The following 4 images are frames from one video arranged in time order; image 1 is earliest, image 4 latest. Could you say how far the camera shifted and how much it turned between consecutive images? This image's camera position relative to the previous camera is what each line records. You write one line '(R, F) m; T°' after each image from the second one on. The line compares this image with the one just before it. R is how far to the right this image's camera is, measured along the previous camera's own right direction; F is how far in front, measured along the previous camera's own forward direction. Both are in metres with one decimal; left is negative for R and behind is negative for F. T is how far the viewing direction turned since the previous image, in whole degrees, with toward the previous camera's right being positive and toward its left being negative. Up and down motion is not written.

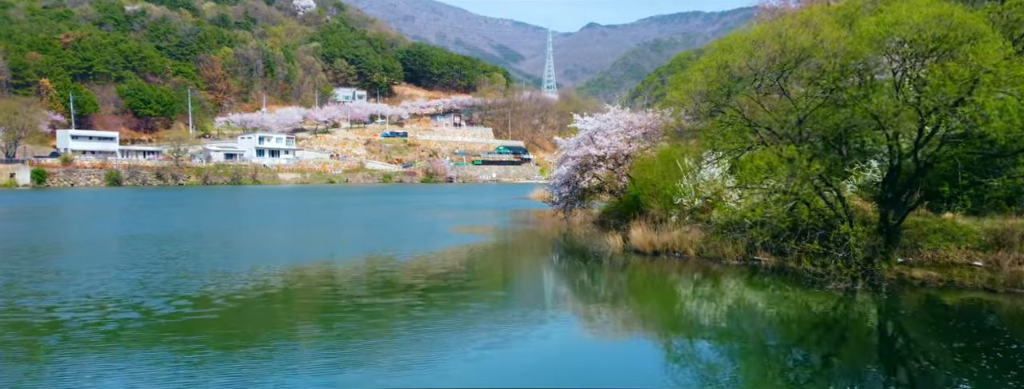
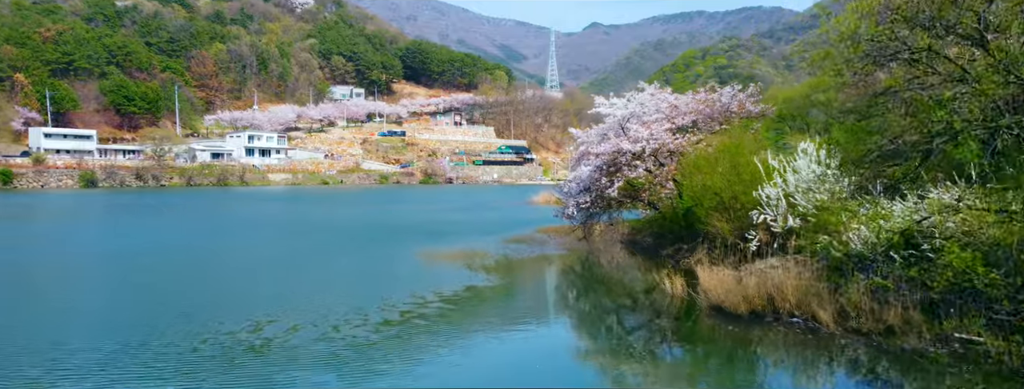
(+0.1, +4.3) m; 0°
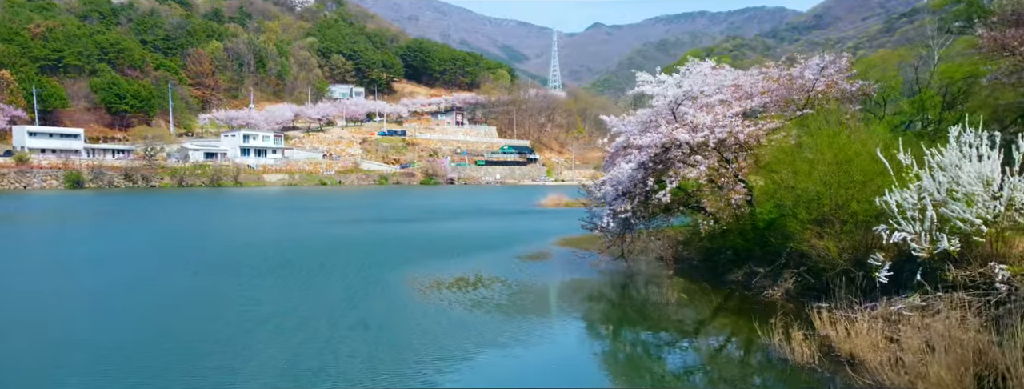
(-0.2, +2.6) m; 0°
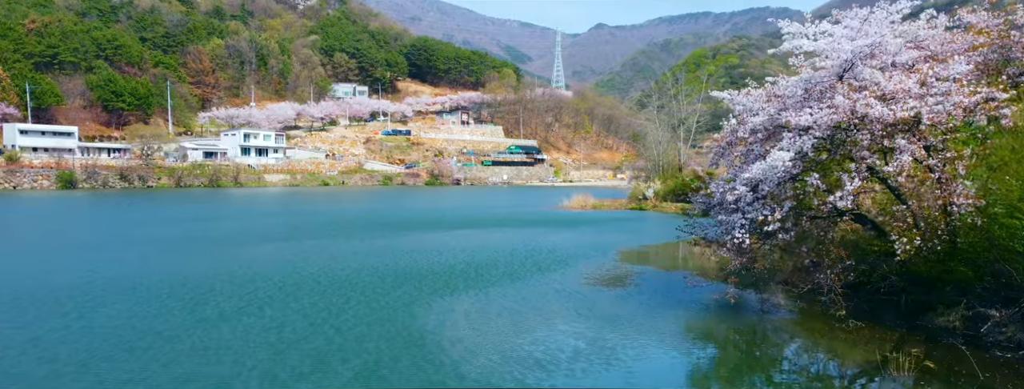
(-0.7, +2.6) m; 0°
